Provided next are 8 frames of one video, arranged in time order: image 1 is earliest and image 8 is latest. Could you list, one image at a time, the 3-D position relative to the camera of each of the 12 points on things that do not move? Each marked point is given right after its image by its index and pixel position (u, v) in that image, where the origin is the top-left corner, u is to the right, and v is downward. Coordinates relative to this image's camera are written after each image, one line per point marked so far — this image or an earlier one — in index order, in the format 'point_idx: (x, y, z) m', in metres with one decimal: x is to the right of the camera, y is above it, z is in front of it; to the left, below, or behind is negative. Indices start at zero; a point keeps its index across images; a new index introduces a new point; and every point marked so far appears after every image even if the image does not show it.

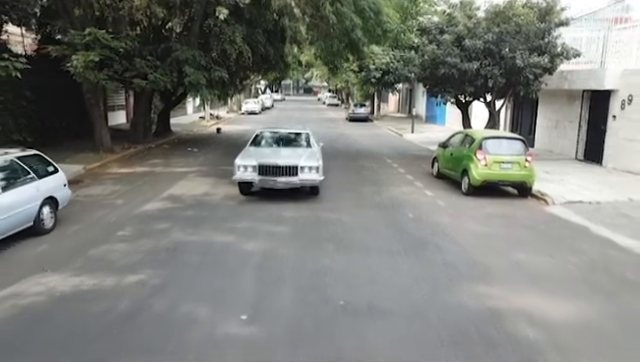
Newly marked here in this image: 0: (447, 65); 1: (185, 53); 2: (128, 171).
0: (+4.4, +4.0, +17.6) m
1: (-4.9, +4.7, +18.5) m
2: (-6.1, +0.3, +16.3) m
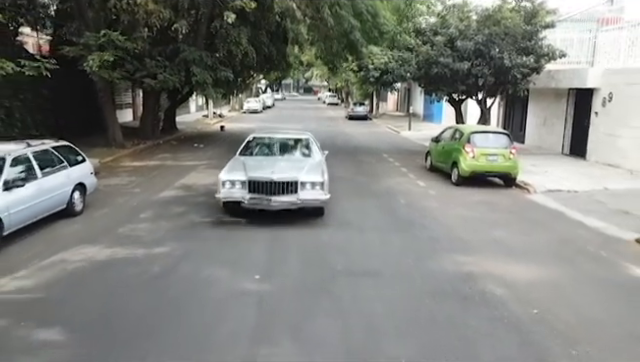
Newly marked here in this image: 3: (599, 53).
0: (+4.4, +4.2, +18.7) m
1: (-4.9, +4.9, +19.6) m
2: (-6.1, +0.6, +17.4) m
3: (+10.2, +4.4, +17.5) m
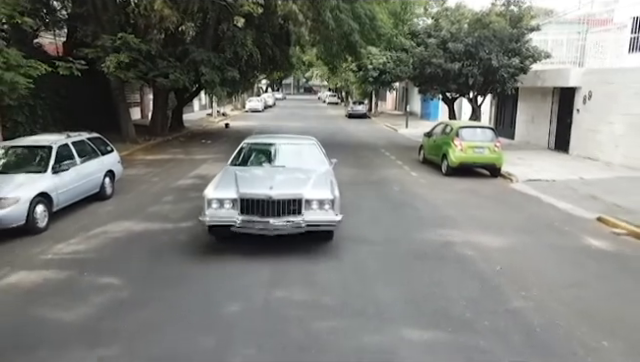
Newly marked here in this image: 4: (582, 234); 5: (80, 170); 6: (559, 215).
0: (+4.4, +4.5, +20.0) m
1: (-4.9, +5.2, +20.9) m
2: (-6.1, +0.8, +18.7) m
3: (+10.2, +4.6, +18.8) m
4: (+4.7, -0.9, +9.2) m
5: (-4.7, +0.2, +10.0) m
6: (+5.0, -0.7, +10.6) m
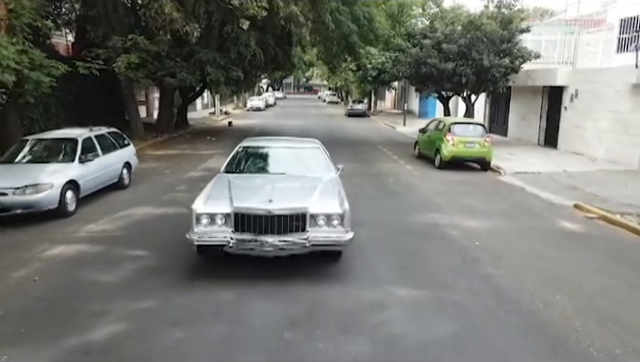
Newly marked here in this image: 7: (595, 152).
0: (+4.4, +4.8, +21.0) m
1: (-4.9, +5.4, +21.9) m
2: (-6.1, +1.1, +19.7) m
3: (+10.2, +4.9, +19.7) m
4: (+4.8, -0.7, +10.2) m
5: (-4.7, +0.4, +11.0) m
6: (+5.0, -0.5, +11.6) m
7: (+9.6, +1.0, +17.8) m
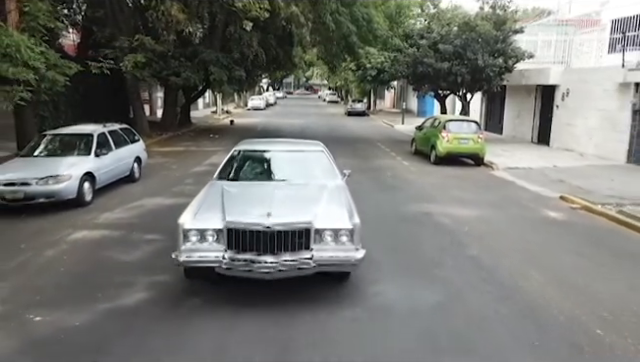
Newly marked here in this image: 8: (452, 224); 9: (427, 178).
0: (+4.4, +4.9, +21.6) m
1: (-4.9, +5.6, +22.6) m
2: (-6.1, +1.2, +20.3) m
3: (+10.2, +5.0, +20.4) m
4: (+4.8, -0.6, +10.9) m
5: (-4.7, +0.6, +11.7) m
6: (+5.0, -0.3, +12.3) m
7: (+9.6, +1.2, +18.4) m
8: (+2.4, -0.8, +9.2) m
9: (+3.0, +0.1, +14.3) m
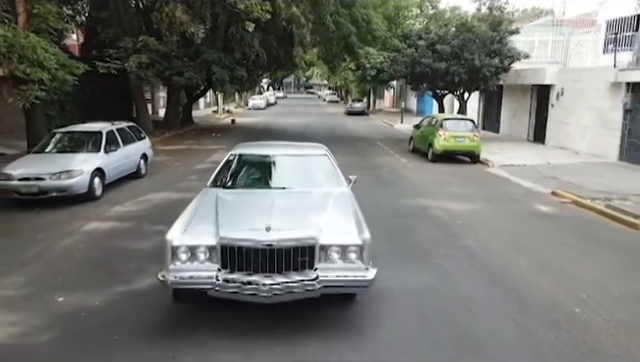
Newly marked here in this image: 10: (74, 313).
0: (+4.4, +5.0, +22.1) m
1: (-4.9, +5.7, +23.0) m
2: (-6.1, +1.3, +20.8) m
3: (+10.2, +5.1, +20.9) m
4: (+4.8, -0.5, +11.3) m
5: (-4.7, +0.7, +12.1) m
6: (+5.0, -0.2, +12.7) m
7: (+9.6, +1.3, +18.9) m
8: (+2.4, -0.7, +9.6) m
9: (+3.0, +0.2, +14.8) m
10: (-2.6, -1.4, +5.3) m
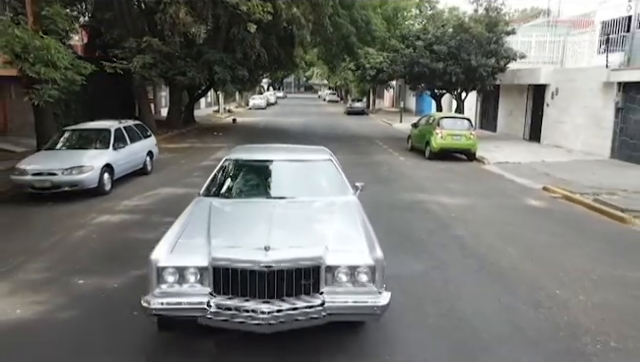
0: (+4.4, +5.1, +22.5) m
1: (-4.8, +5.8, +23.5) m
2: (-6.1, +1.4, +21.2) m
3: (+10.2, +5.2, +21.3) m
4: (+4.8, -0.4, +11.8) m
5: (-4.7, +0.8, +12.6) m
6: (+5.0, -0.1, +13.2) m
7: (+9.6, +1.4, +19.3) m
8: (+2.4, -0.6, +10.1) m
9: (+3.0, +0.3, +15.2) m
10: (-2.6, -1.3, +5.7) m
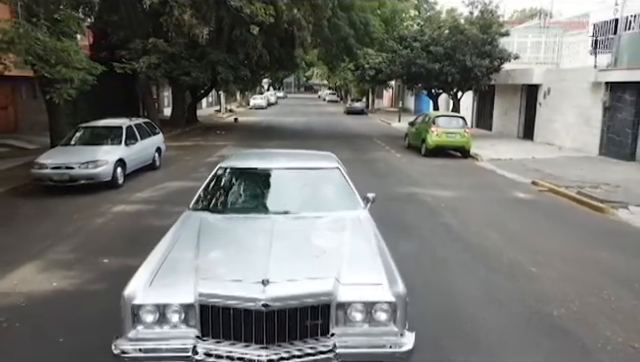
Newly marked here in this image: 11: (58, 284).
0: (+4.4, +5.3, +23.2) m
1: (-4.8, +5.9, +24.2) m
2: (-6.1, +1.6, +21.9) m
3: (+10.2, +5.4, +22.0) m
4: (+4.8, -0.2, +12.5) m
5: (-4.7, +0.9, +13.3) m
6: (+5.0, 0.0, +13.9) m
7: (+9.6, +1.5, +20.0) m
8: (+2.4, -0.4, +10.8) m
9: (+3.0, +0.4, +15.9) m
10: (-2.6, -1.1, +6.4) m
11: (-3.1, -1.2, +6.0) m
